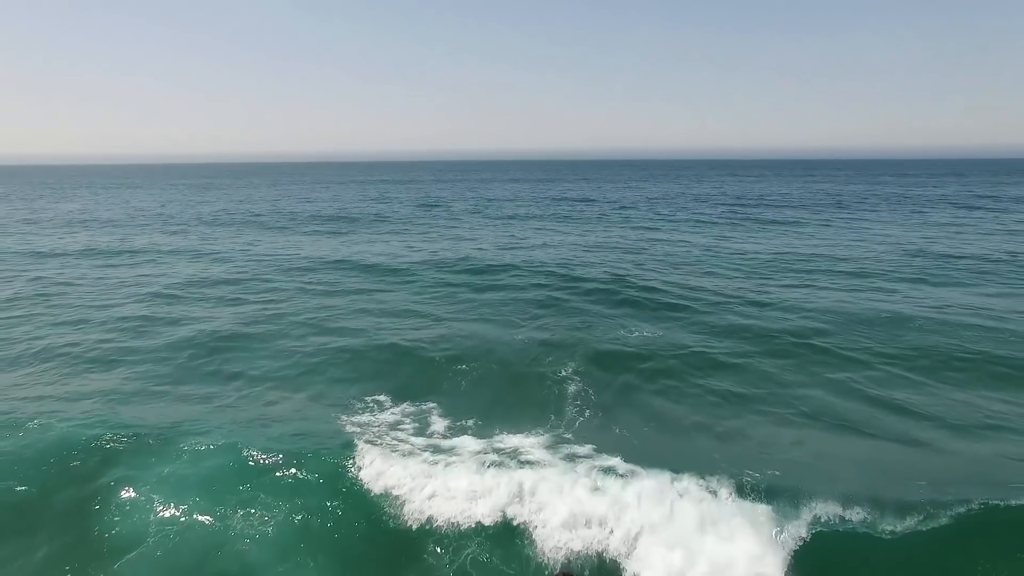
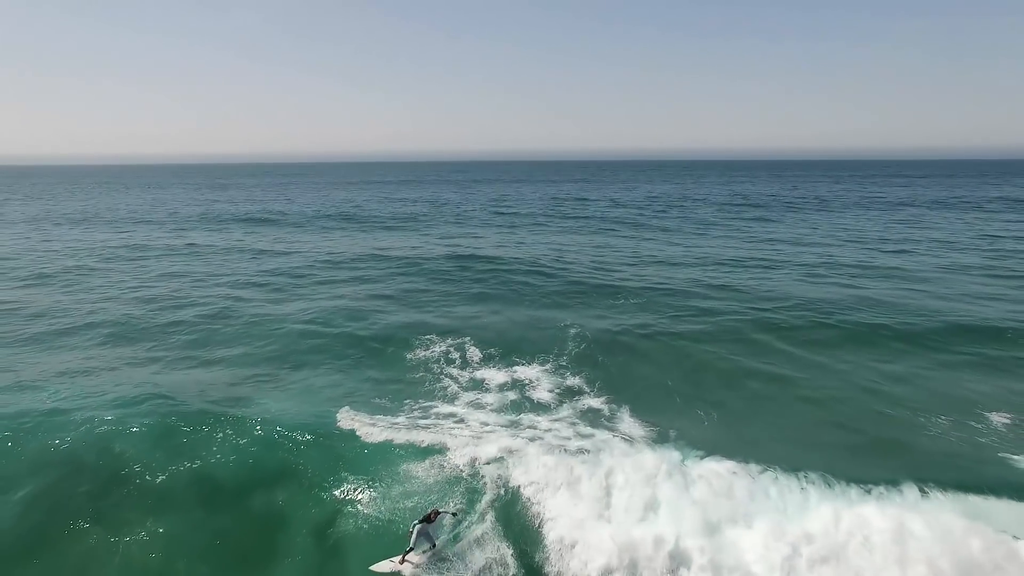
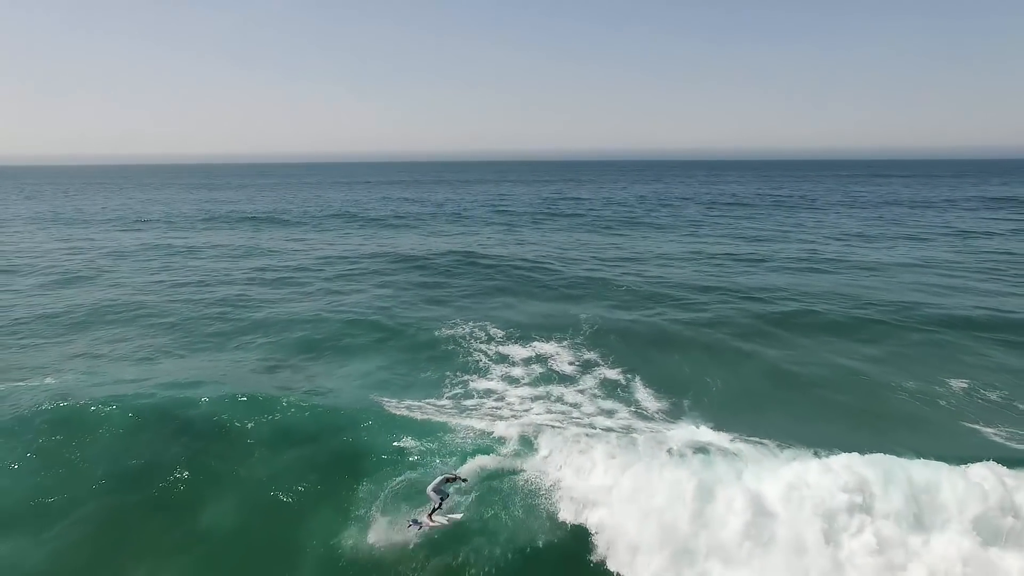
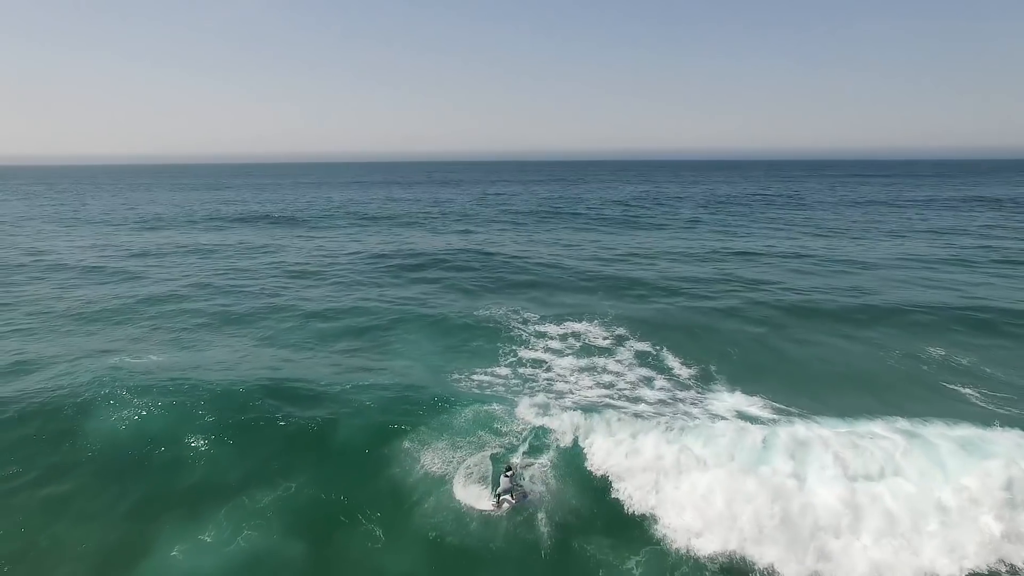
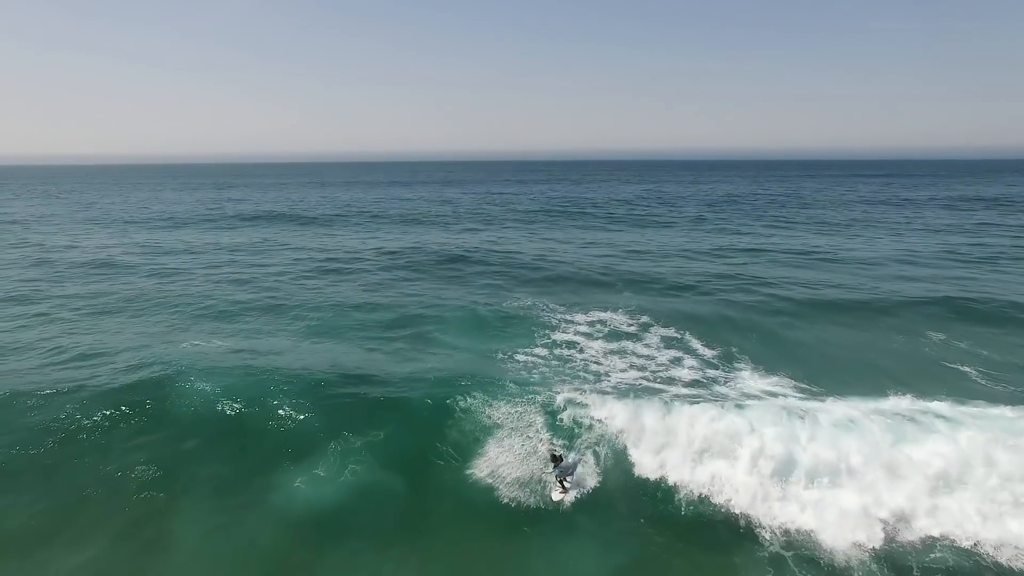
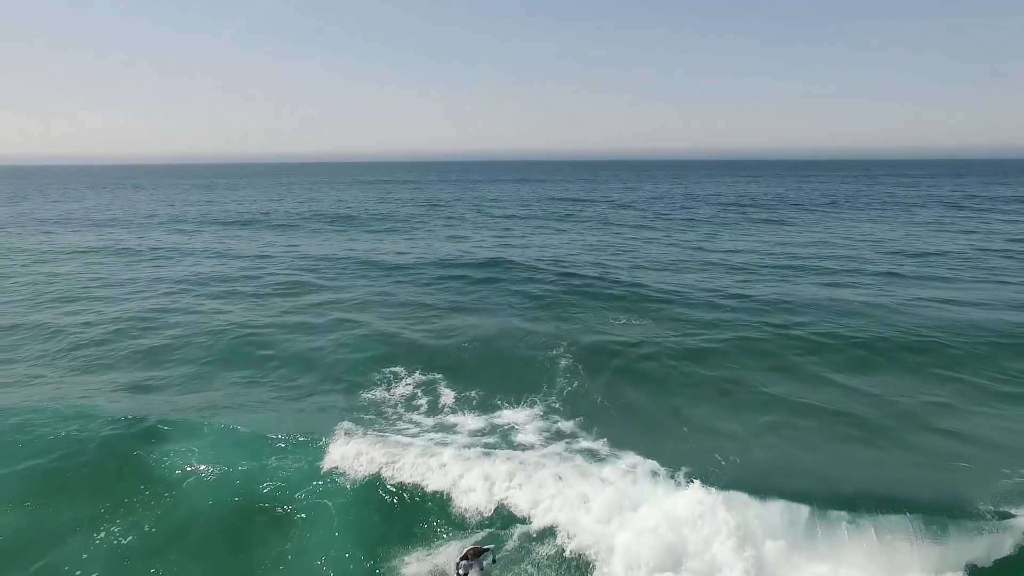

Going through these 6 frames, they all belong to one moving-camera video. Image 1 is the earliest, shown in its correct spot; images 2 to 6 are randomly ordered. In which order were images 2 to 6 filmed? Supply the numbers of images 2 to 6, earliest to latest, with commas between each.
6, 2, 3, 4, 5
